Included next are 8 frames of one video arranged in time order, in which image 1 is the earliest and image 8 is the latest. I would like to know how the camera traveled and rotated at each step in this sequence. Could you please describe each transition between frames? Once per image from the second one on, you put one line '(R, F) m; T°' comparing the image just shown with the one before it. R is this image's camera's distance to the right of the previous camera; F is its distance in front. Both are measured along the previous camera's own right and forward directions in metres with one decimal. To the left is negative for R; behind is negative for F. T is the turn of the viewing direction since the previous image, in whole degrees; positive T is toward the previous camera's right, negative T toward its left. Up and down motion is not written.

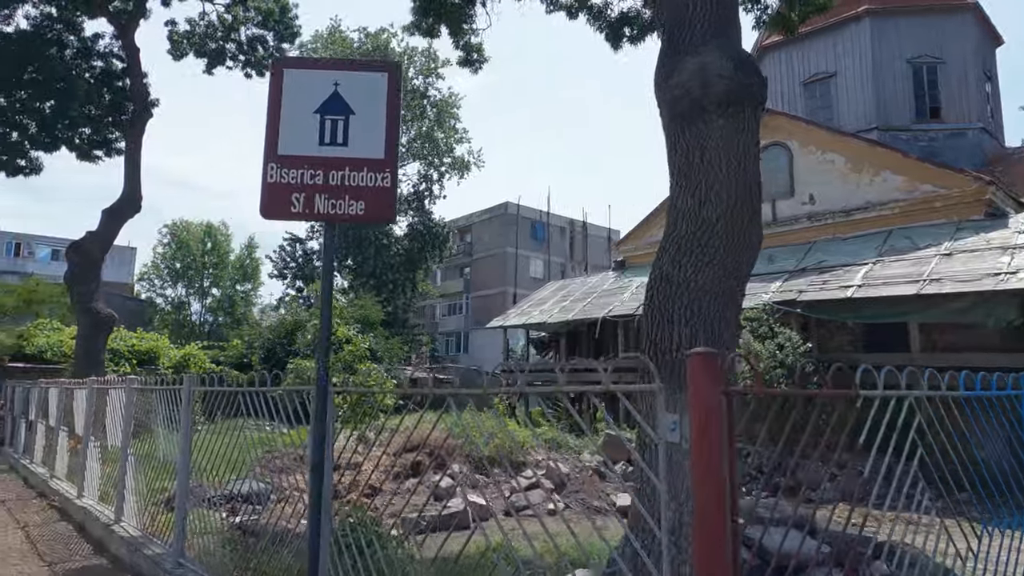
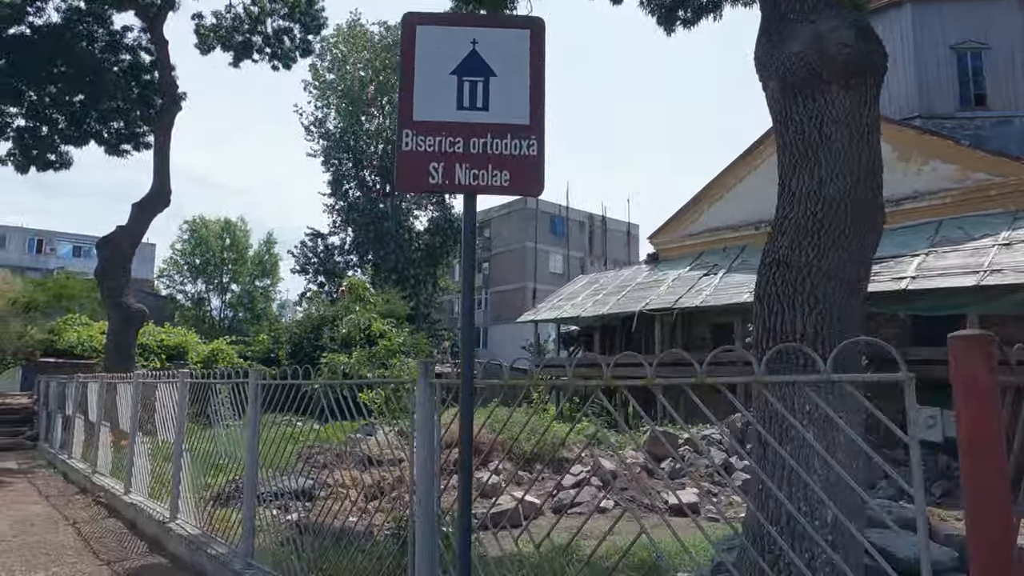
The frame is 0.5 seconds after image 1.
(-0.4, +0.2) m; -1°
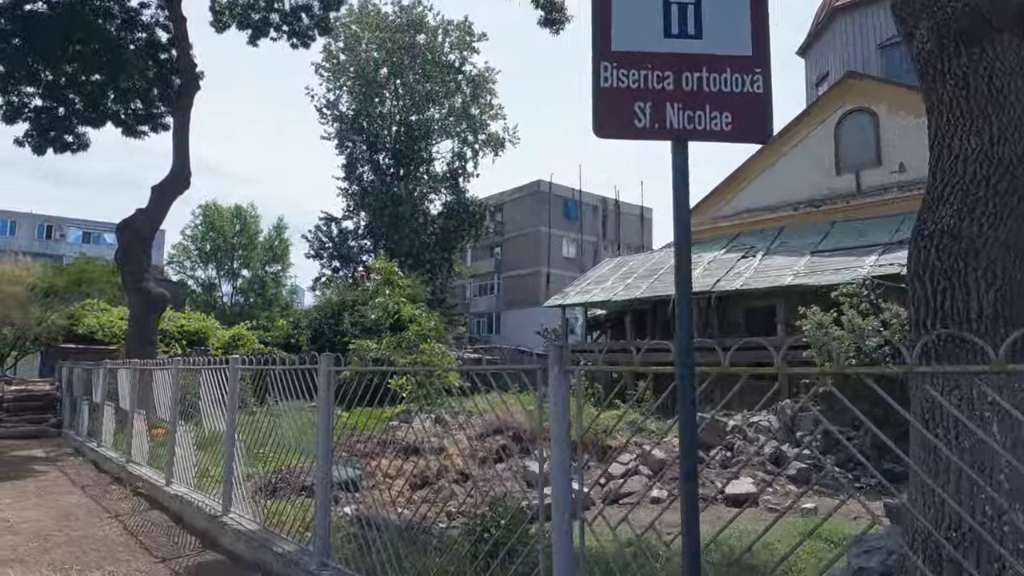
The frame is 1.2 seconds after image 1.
(-0.5, +0.4) m; 0°
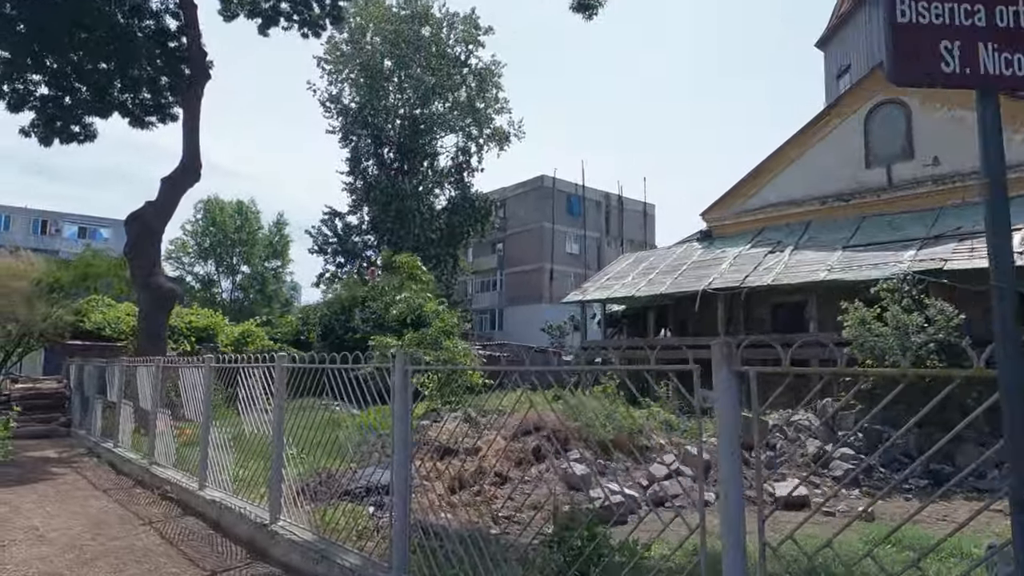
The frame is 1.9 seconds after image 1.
(-0.5, +0.4) m; +1°
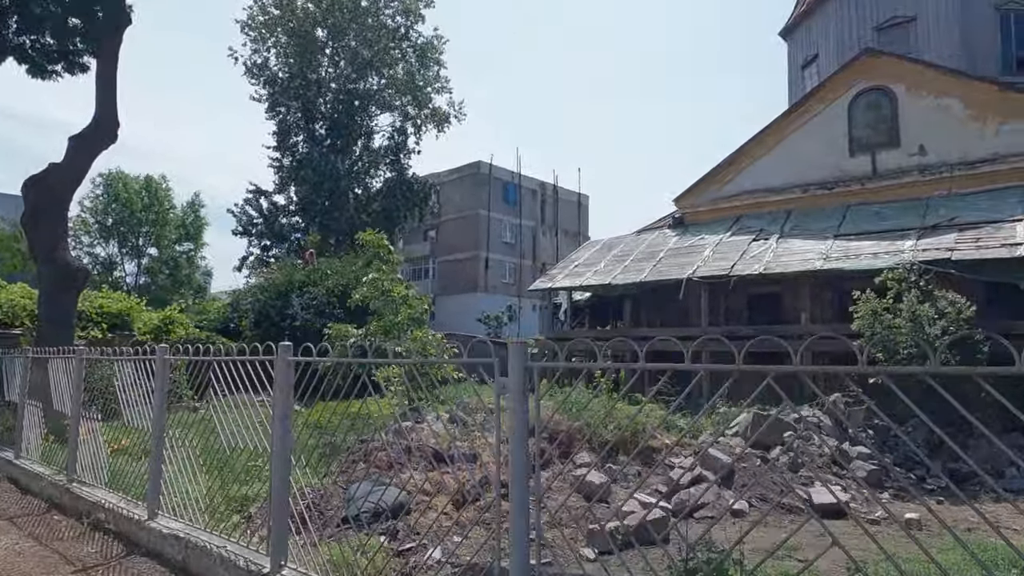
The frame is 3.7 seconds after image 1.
(-1.0, +1.5) m; +6°
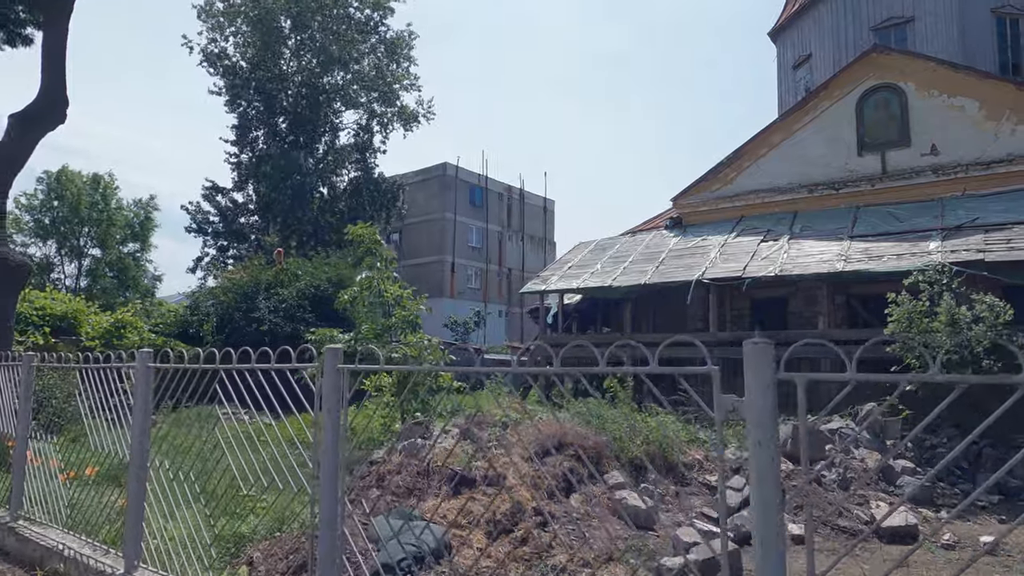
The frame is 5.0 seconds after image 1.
(-0.7, +1.1) m; +4°
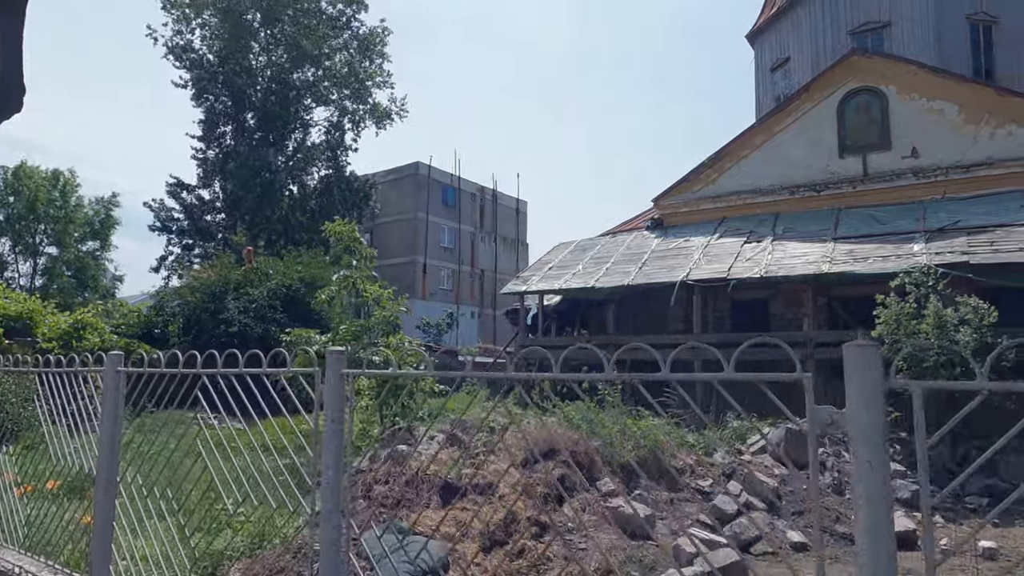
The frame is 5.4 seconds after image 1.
(-0.2, +0.3) m; +2°
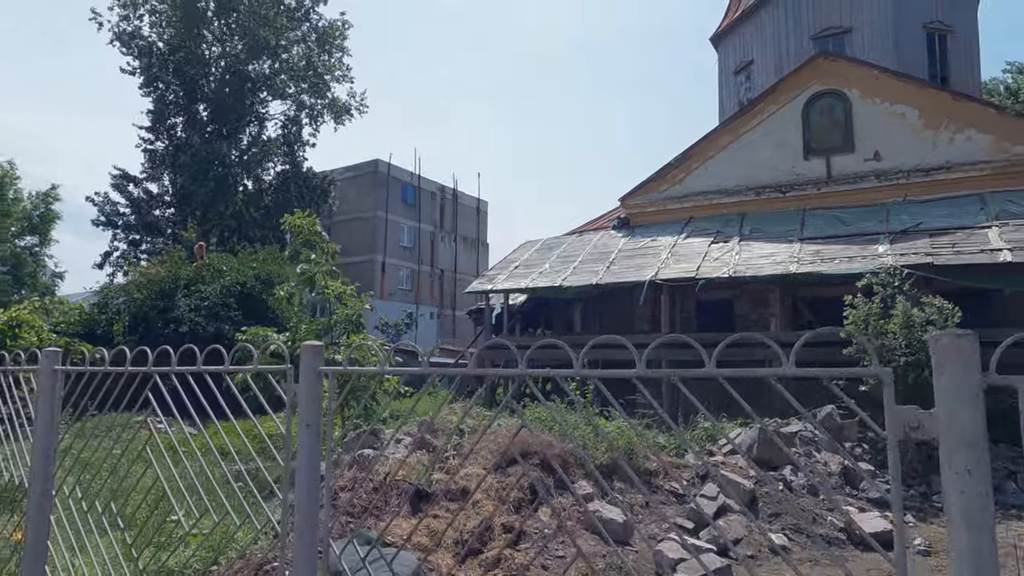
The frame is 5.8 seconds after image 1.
(-0.1, +0.3) m; +3°
